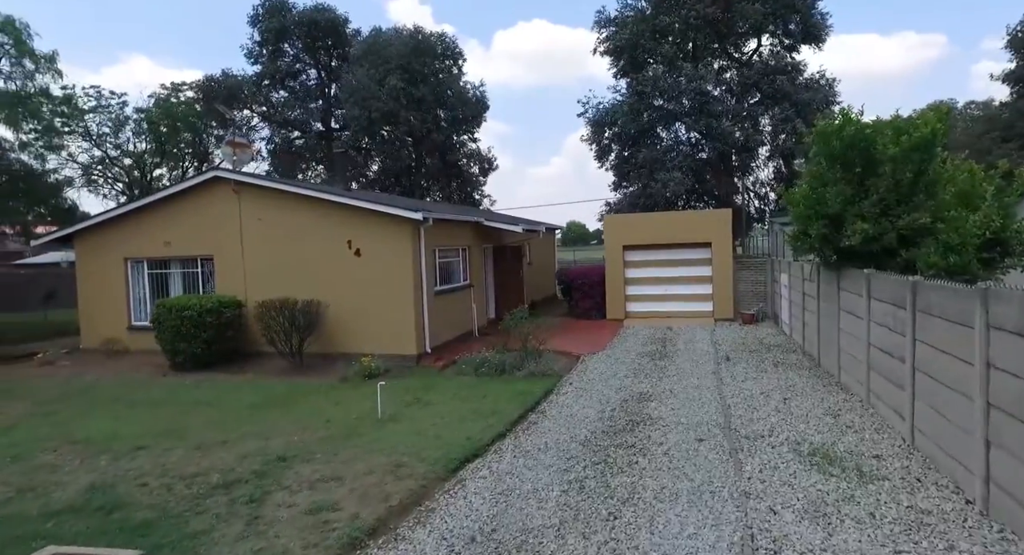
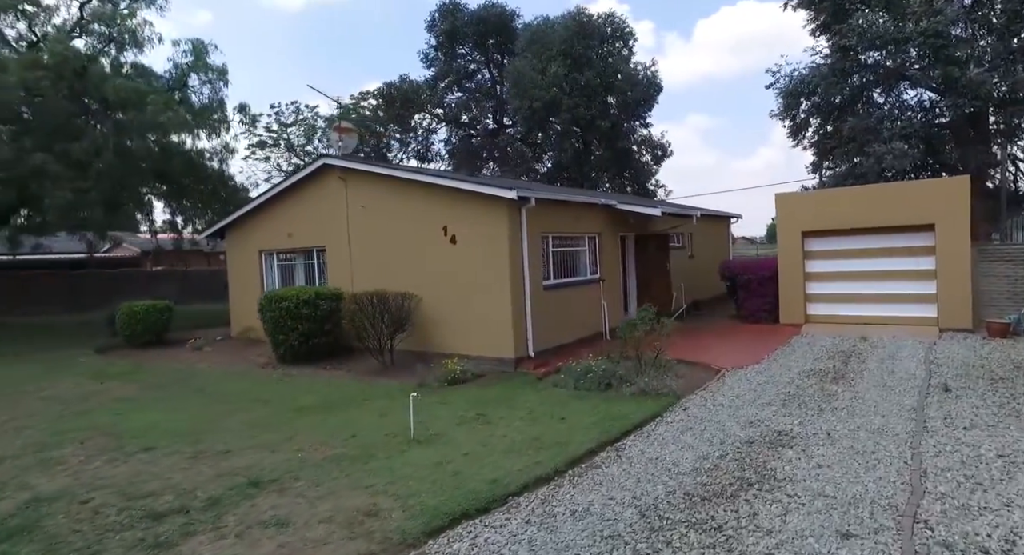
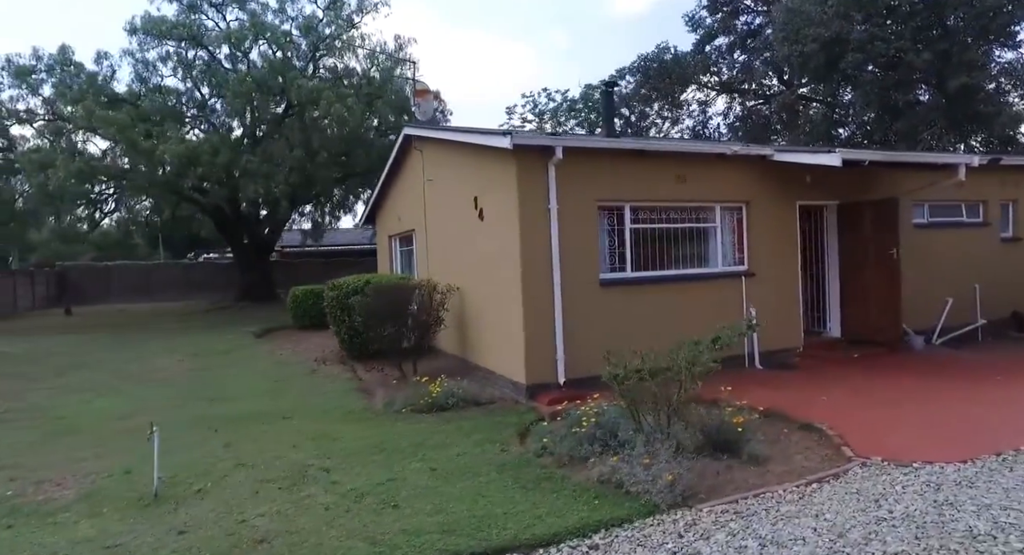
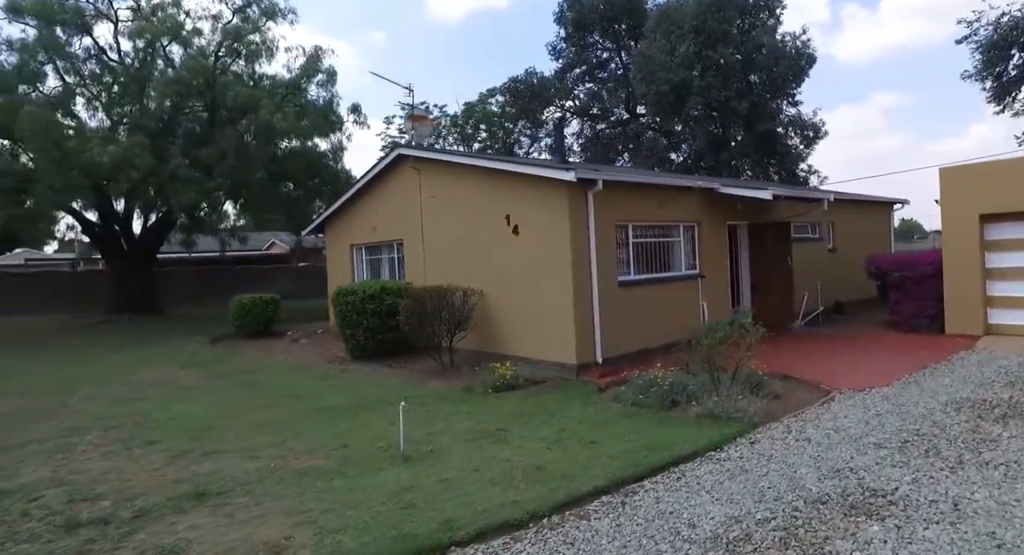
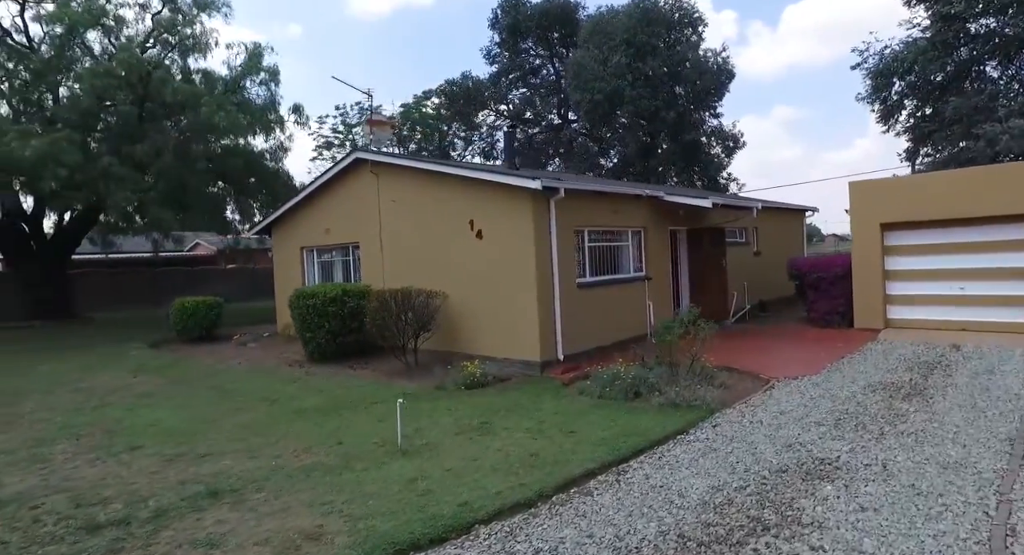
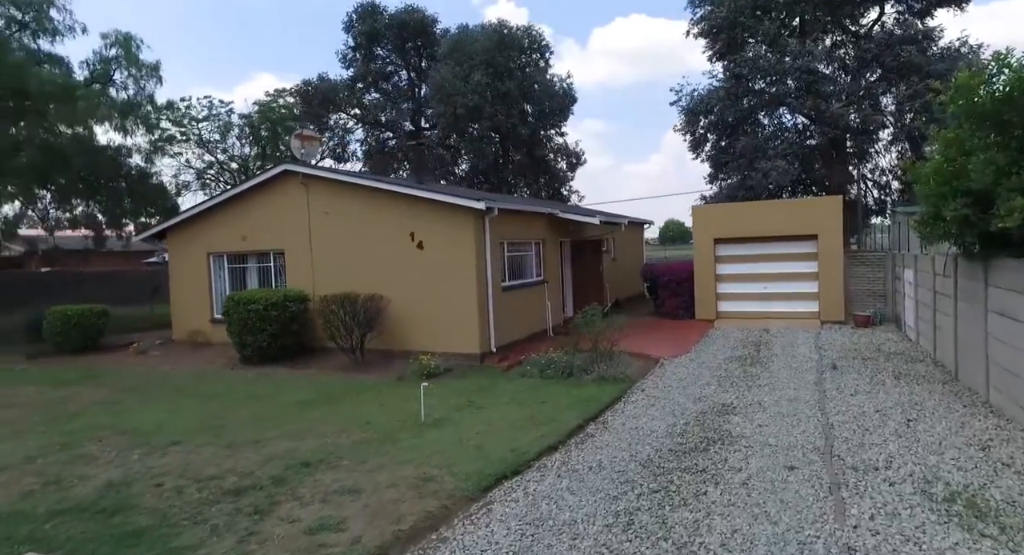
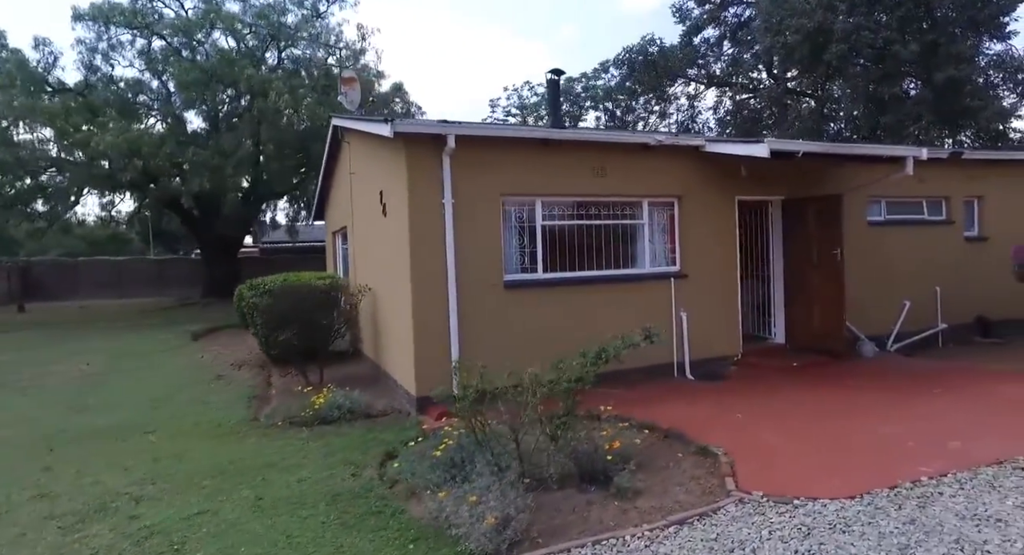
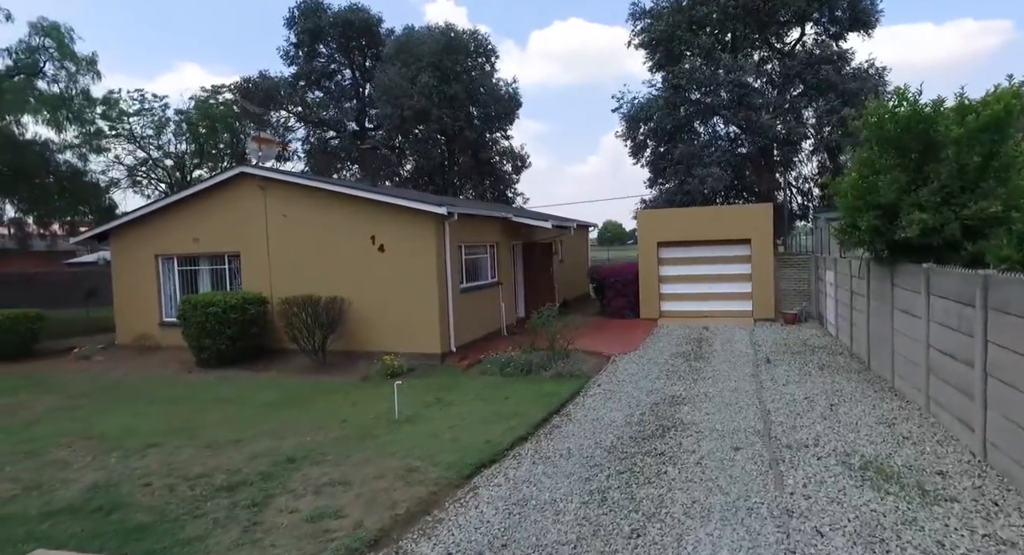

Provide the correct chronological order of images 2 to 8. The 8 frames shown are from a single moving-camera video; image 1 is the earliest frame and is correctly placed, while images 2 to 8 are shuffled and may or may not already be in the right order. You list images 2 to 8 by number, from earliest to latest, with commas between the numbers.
8, 6, 2, 5, 4, 3, 7
